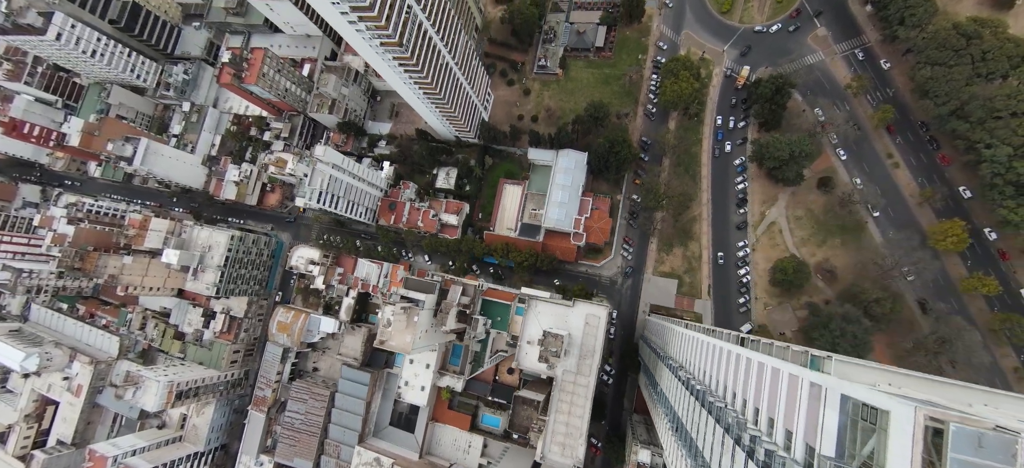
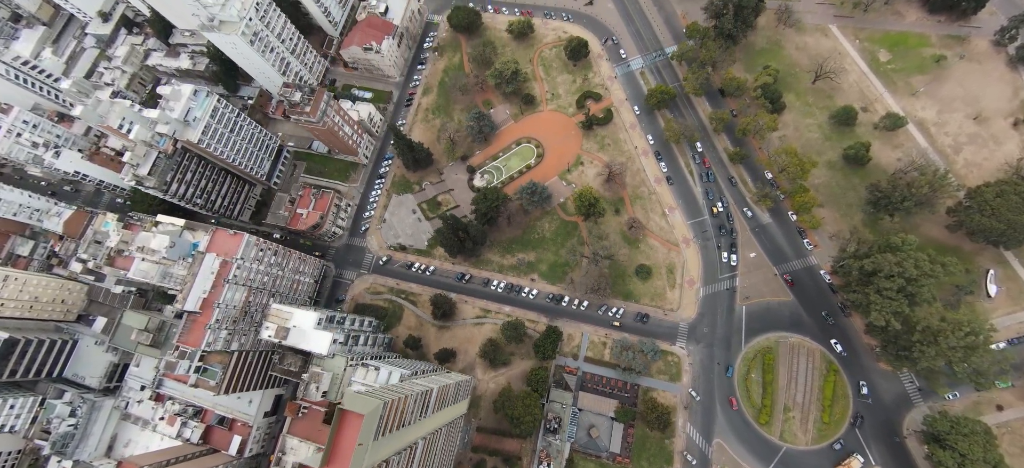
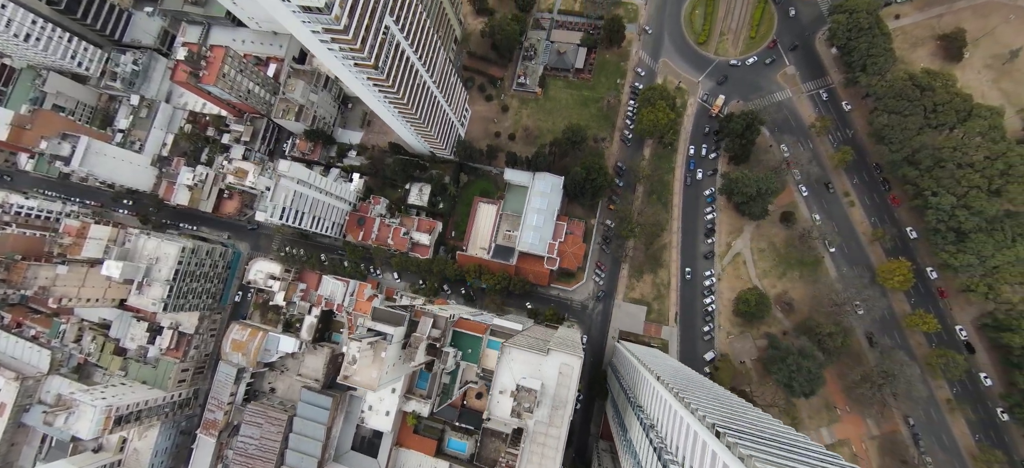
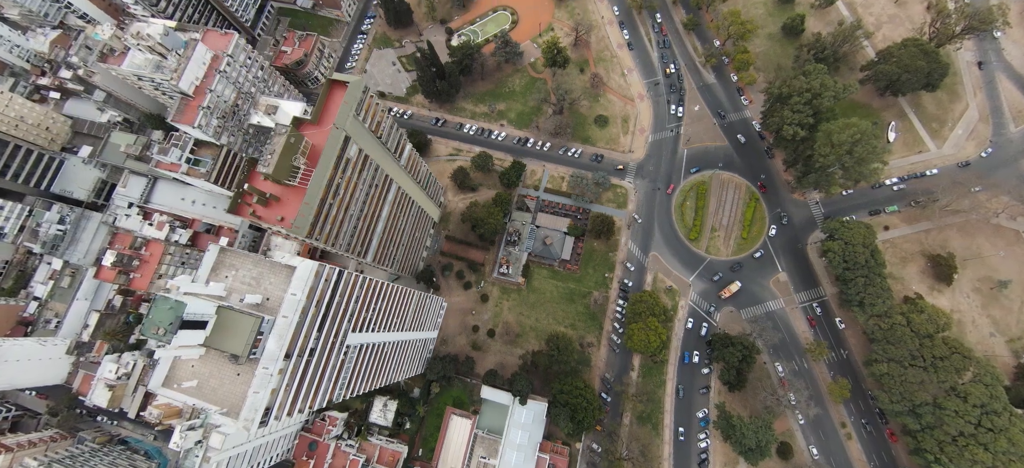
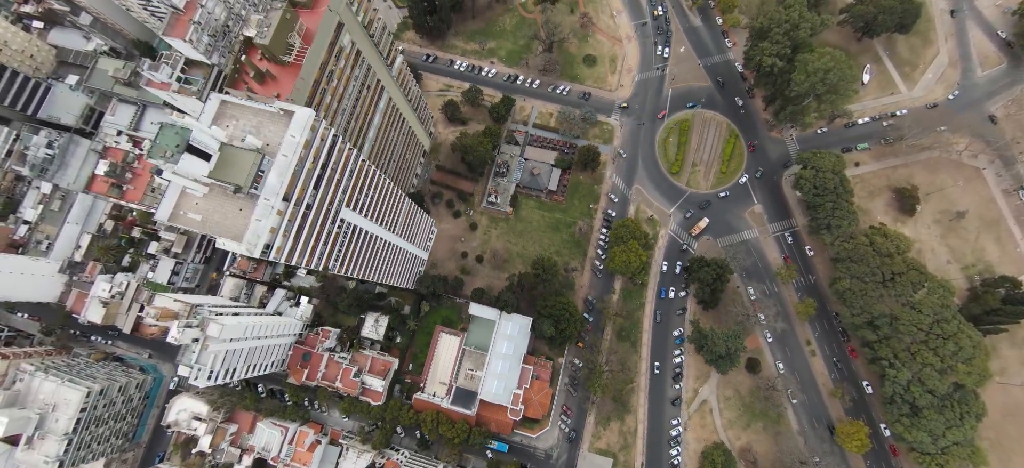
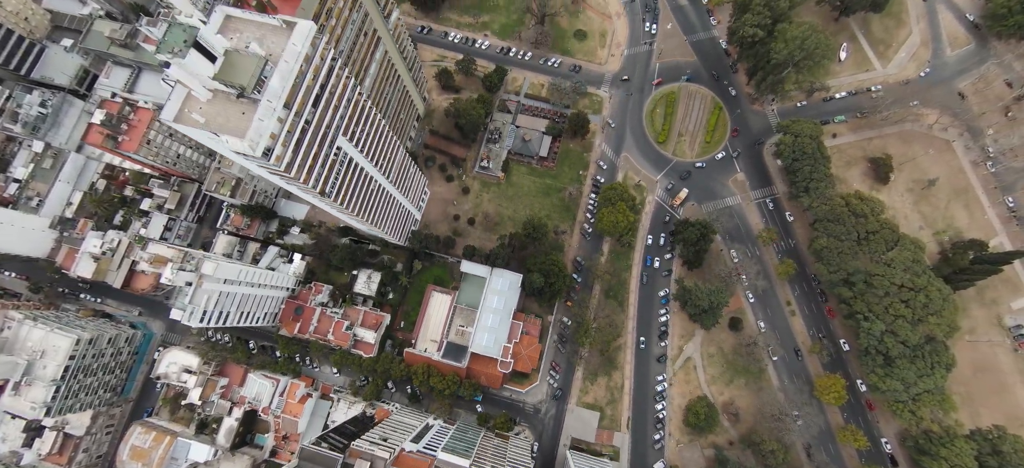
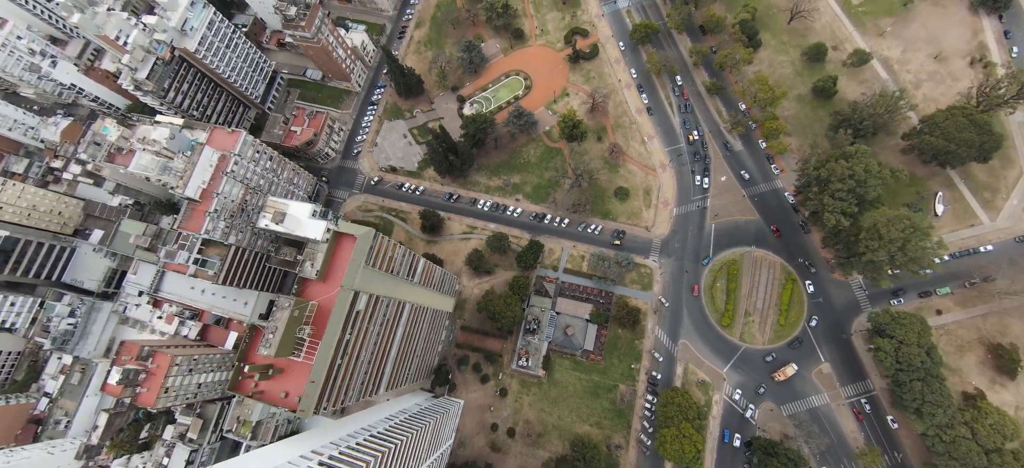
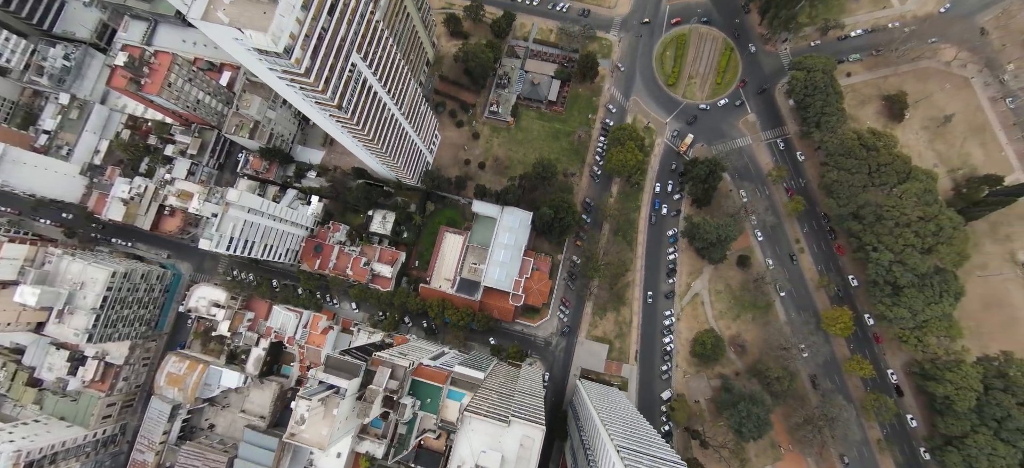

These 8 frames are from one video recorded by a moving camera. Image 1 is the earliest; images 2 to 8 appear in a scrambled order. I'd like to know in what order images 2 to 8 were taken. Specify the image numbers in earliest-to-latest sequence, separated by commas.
3, 8, 6, 5, 4, 7, 2
